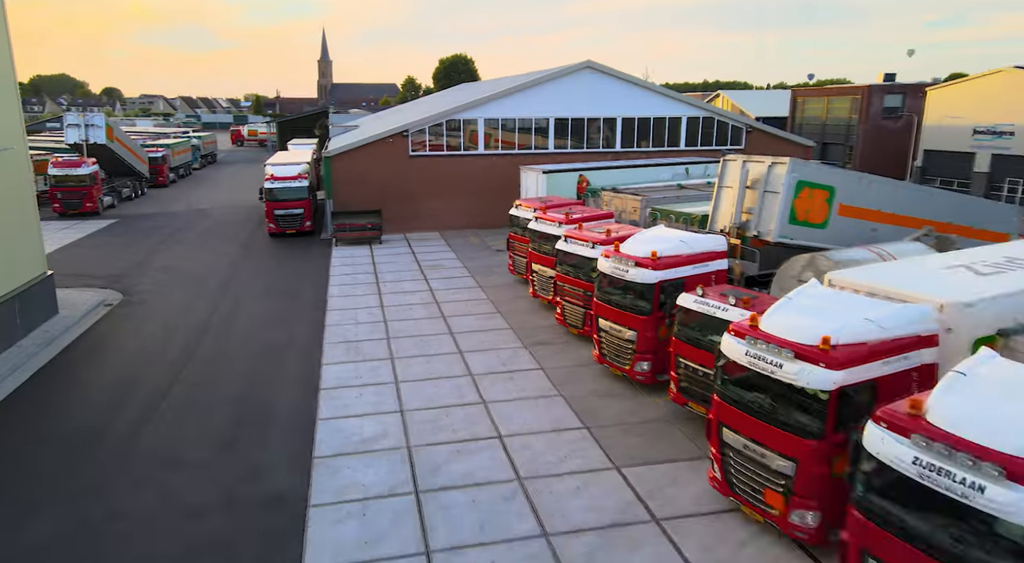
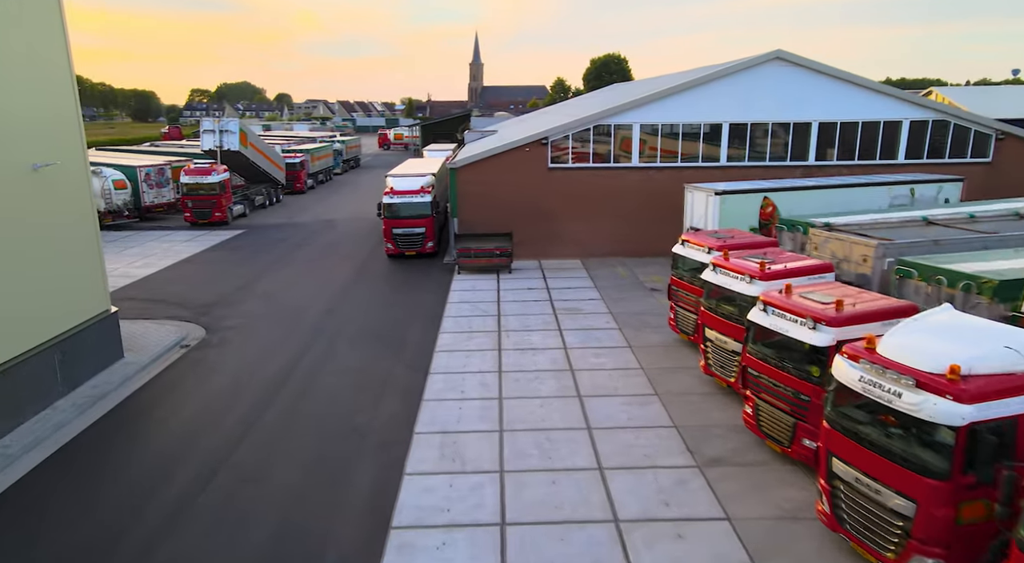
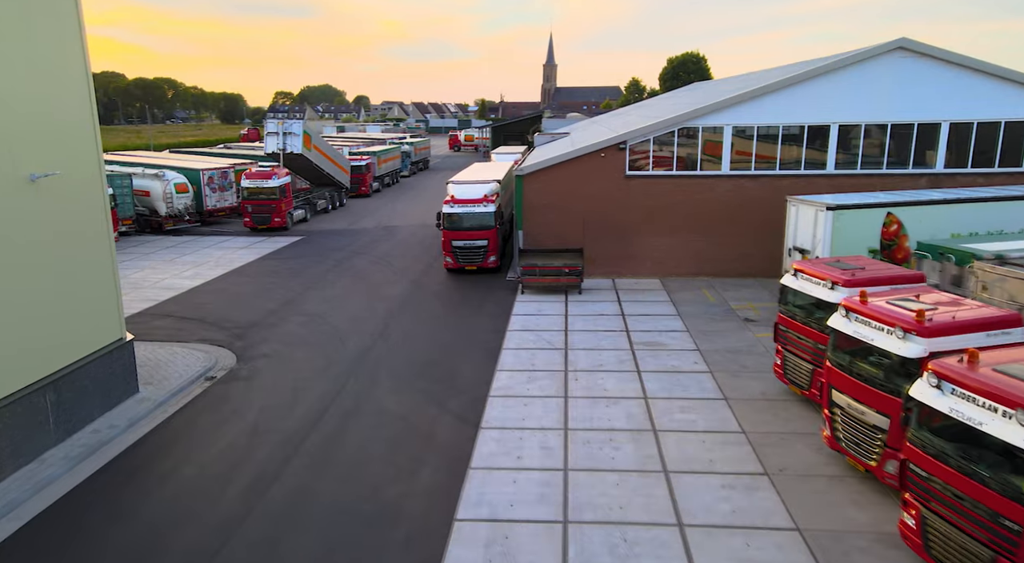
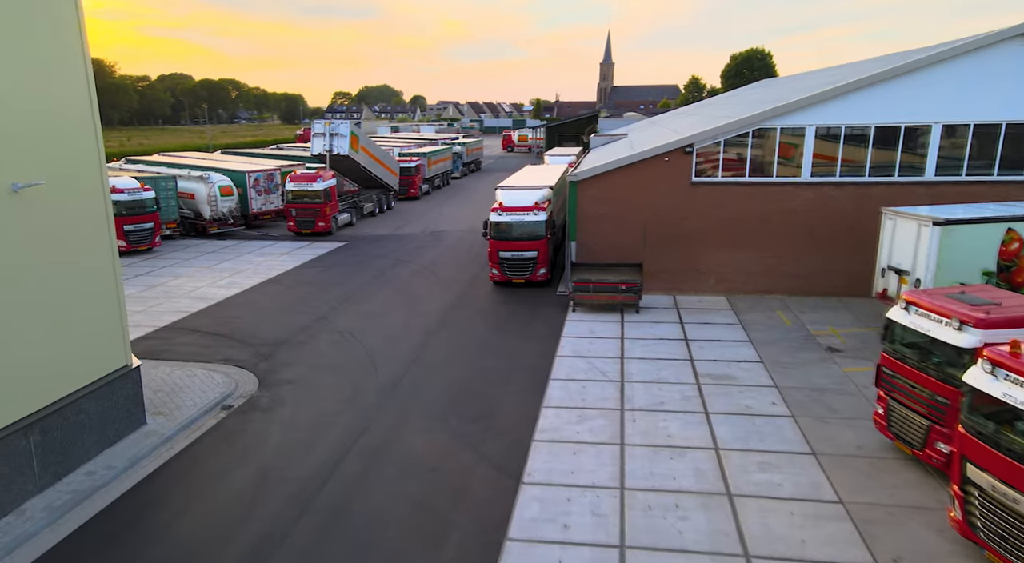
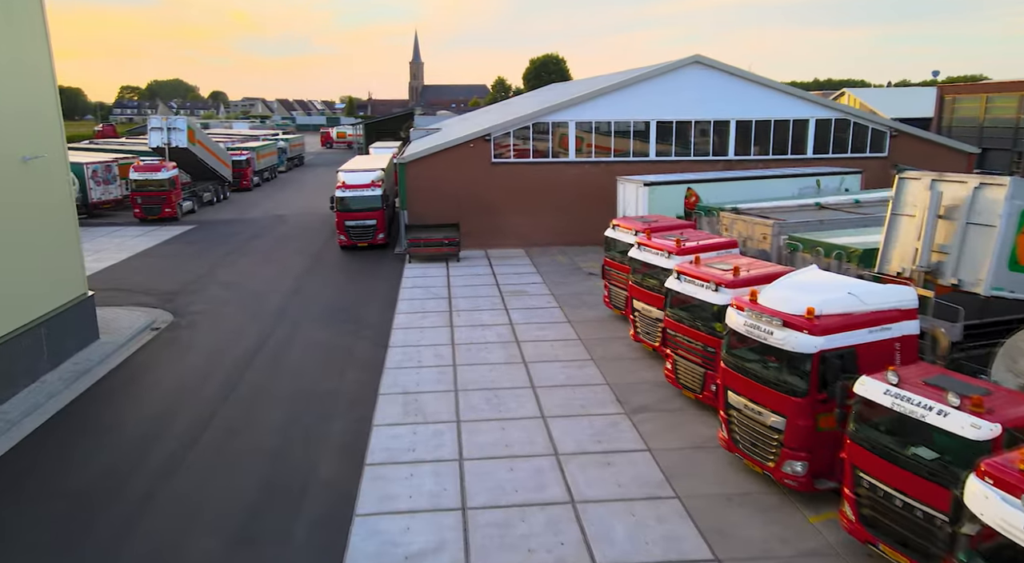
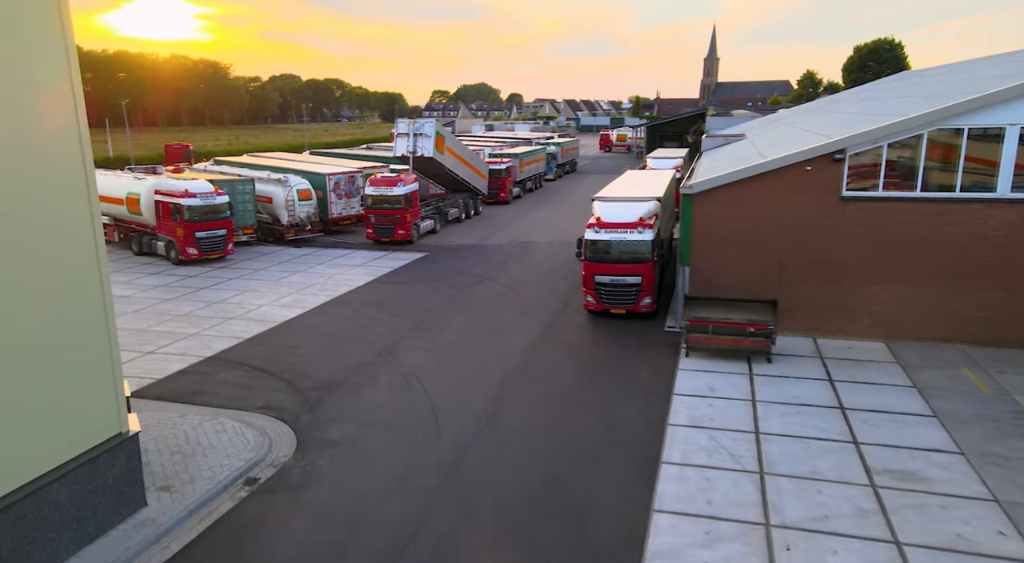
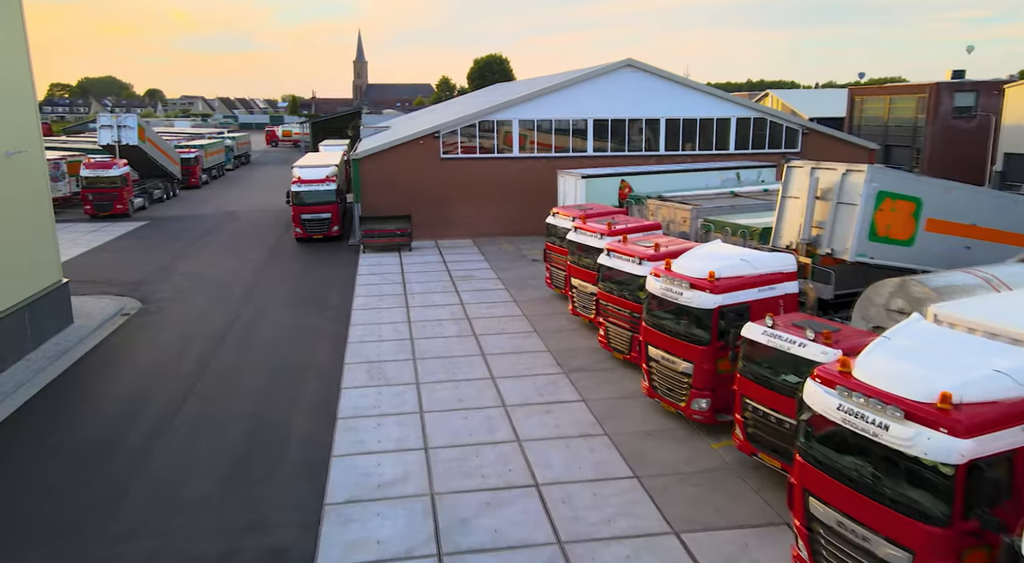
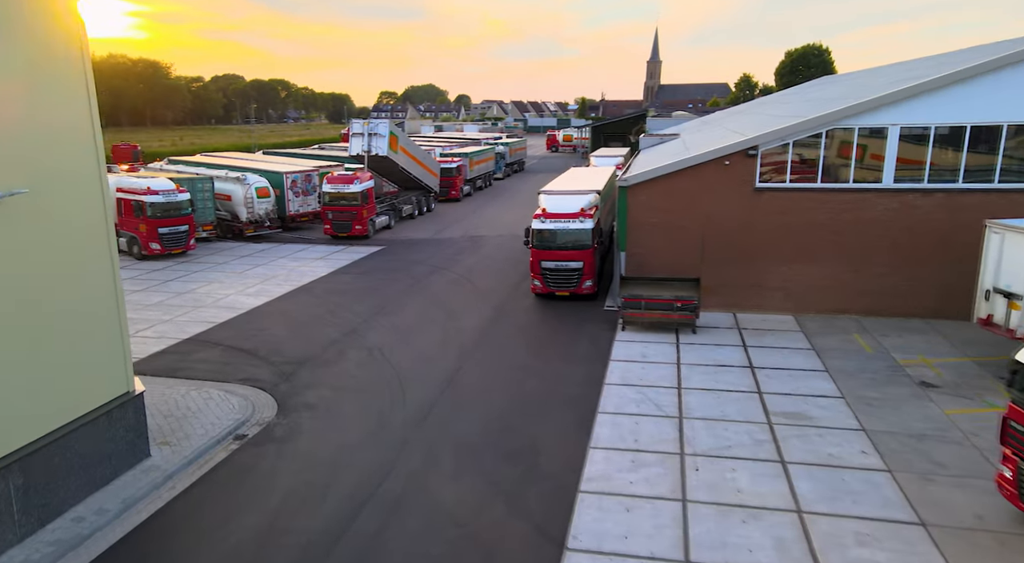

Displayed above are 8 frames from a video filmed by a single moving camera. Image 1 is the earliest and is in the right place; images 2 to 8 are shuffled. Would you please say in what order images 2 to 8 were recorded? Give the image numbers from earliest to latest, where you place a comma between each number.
7, 5, 2, 3, 4, 8, 6
